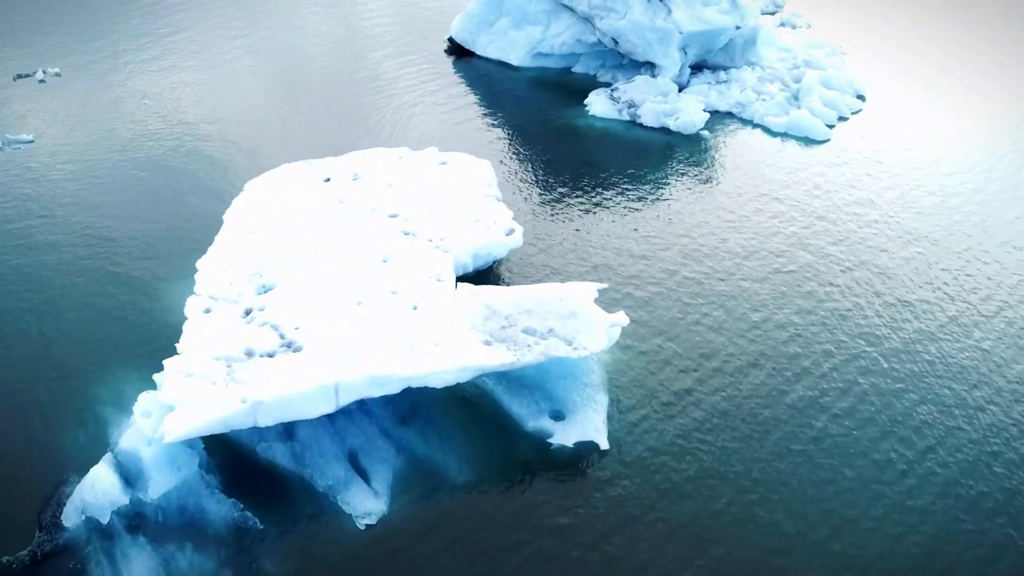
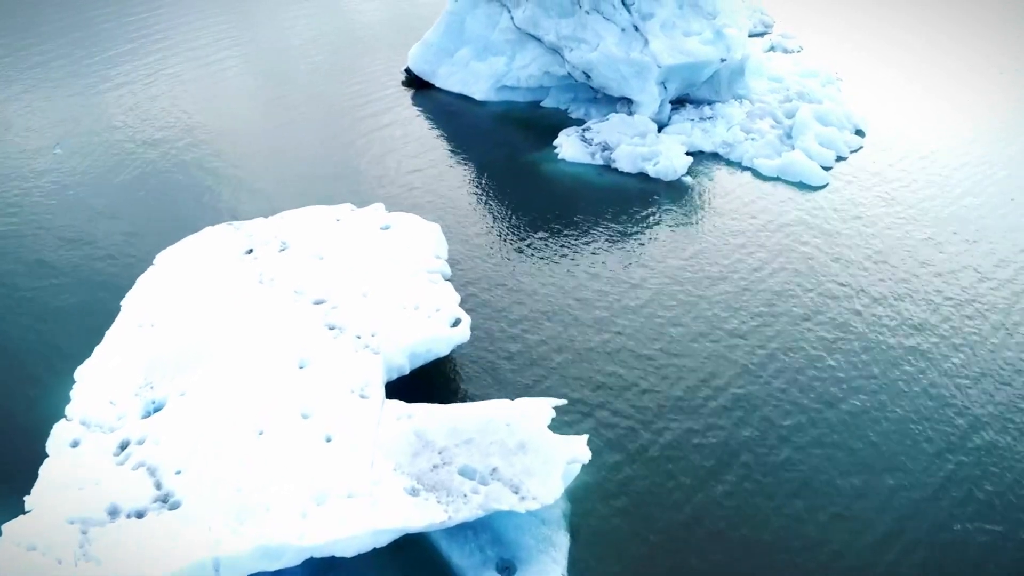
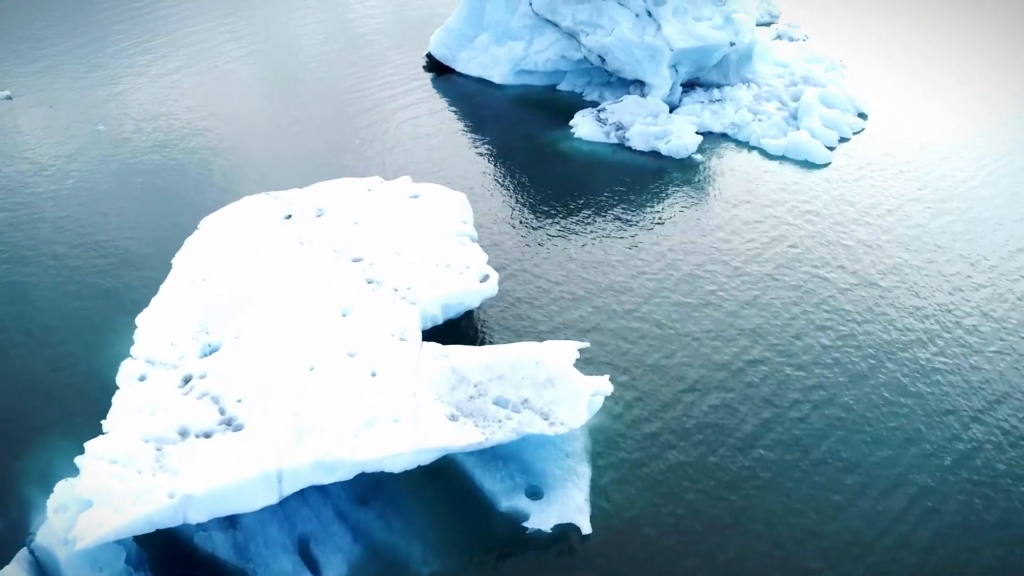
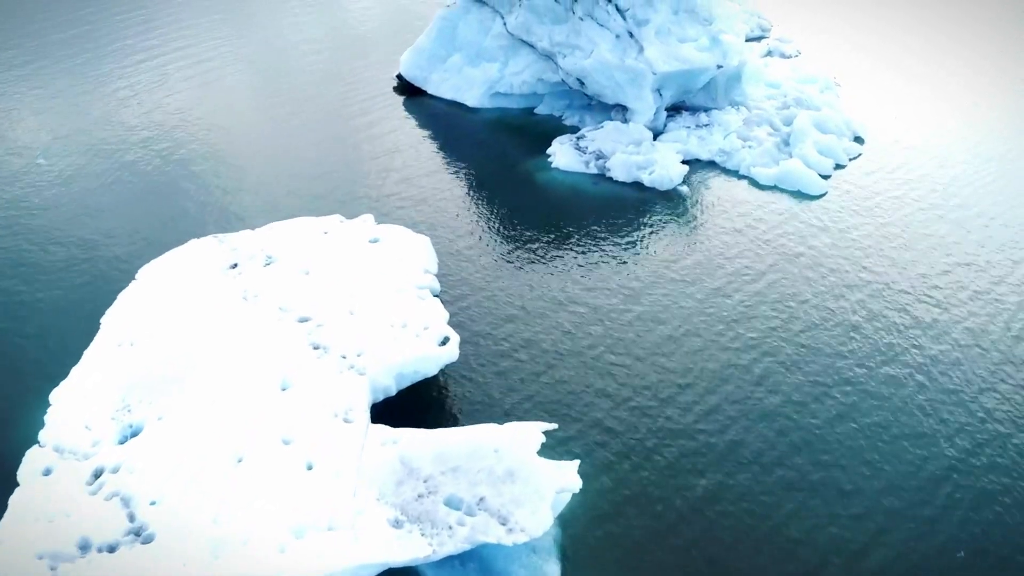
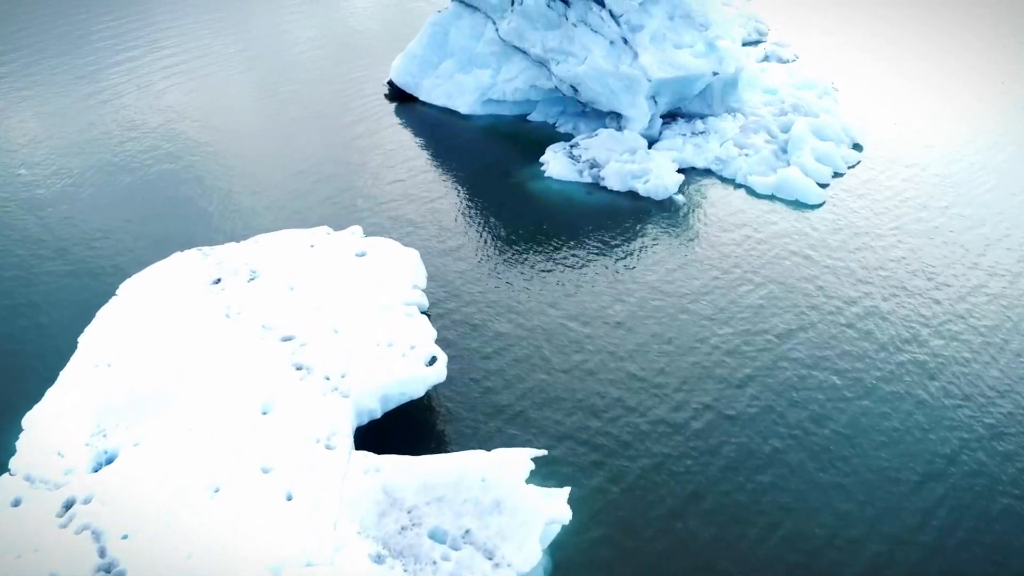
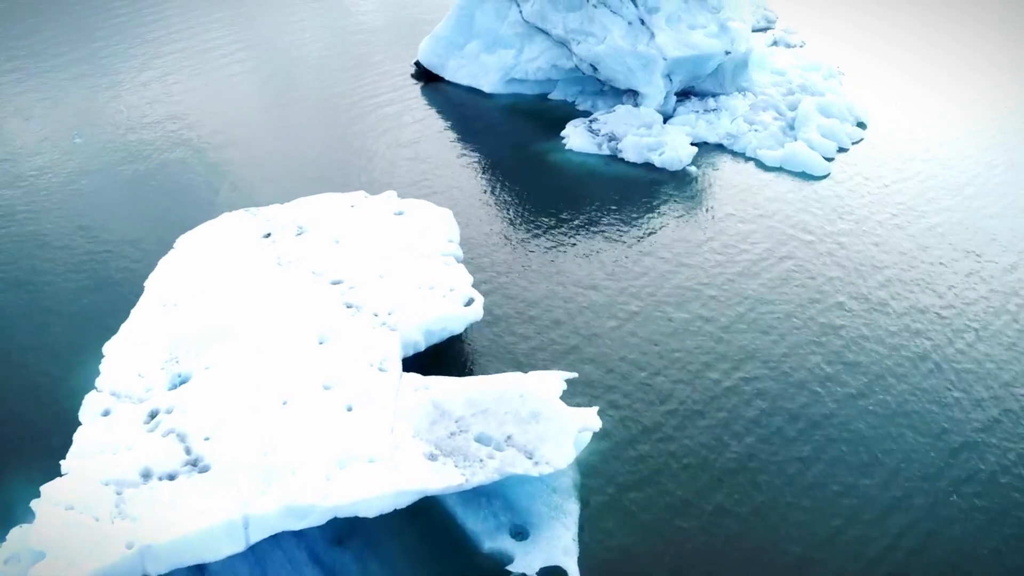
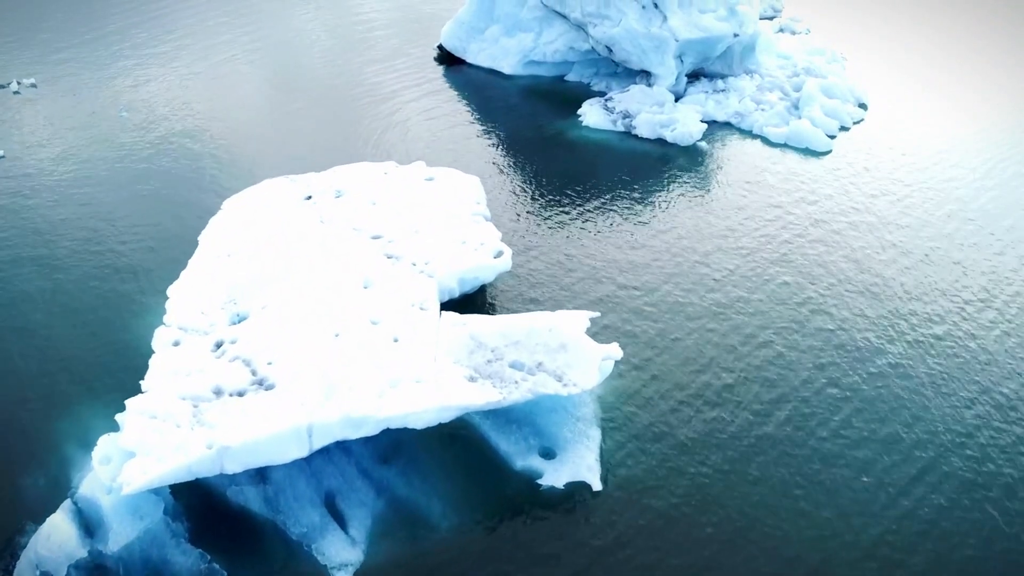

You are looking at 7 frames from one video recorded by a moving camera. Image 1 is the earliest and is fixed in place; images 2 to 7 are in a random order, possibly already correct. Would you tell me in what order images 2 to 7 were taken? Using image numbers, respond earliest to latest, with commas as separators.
7, 3, 6, 2, 4, 5
